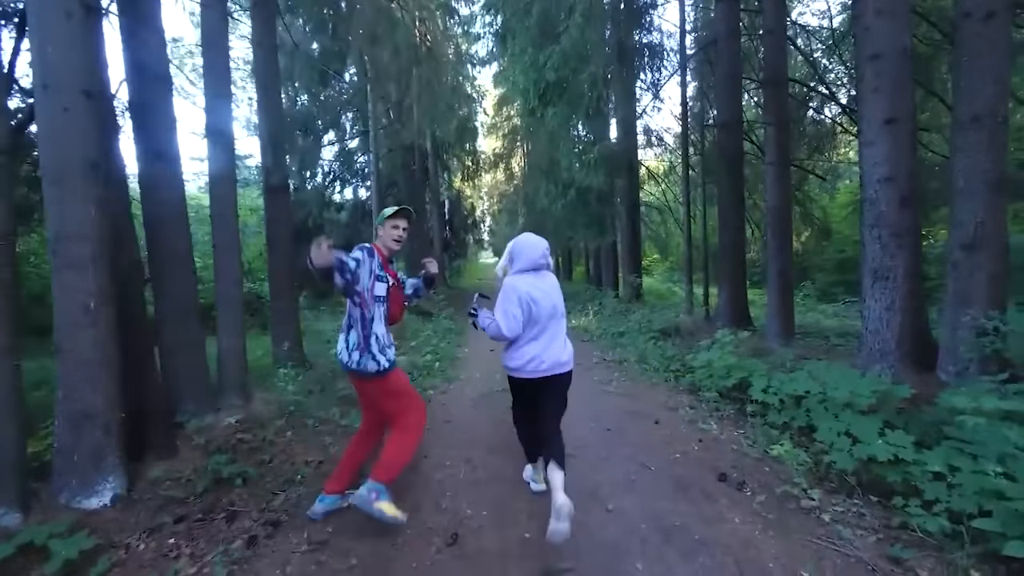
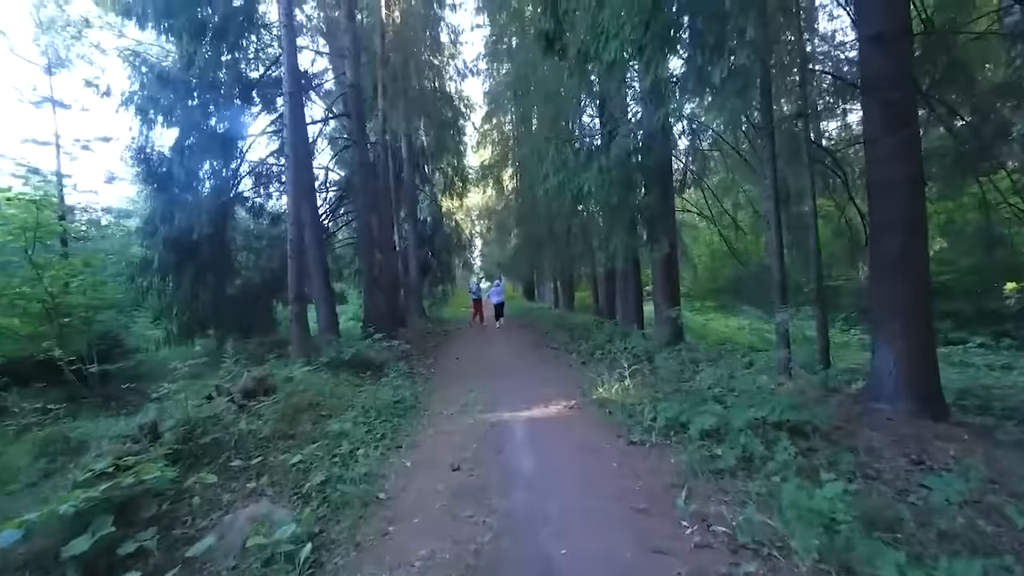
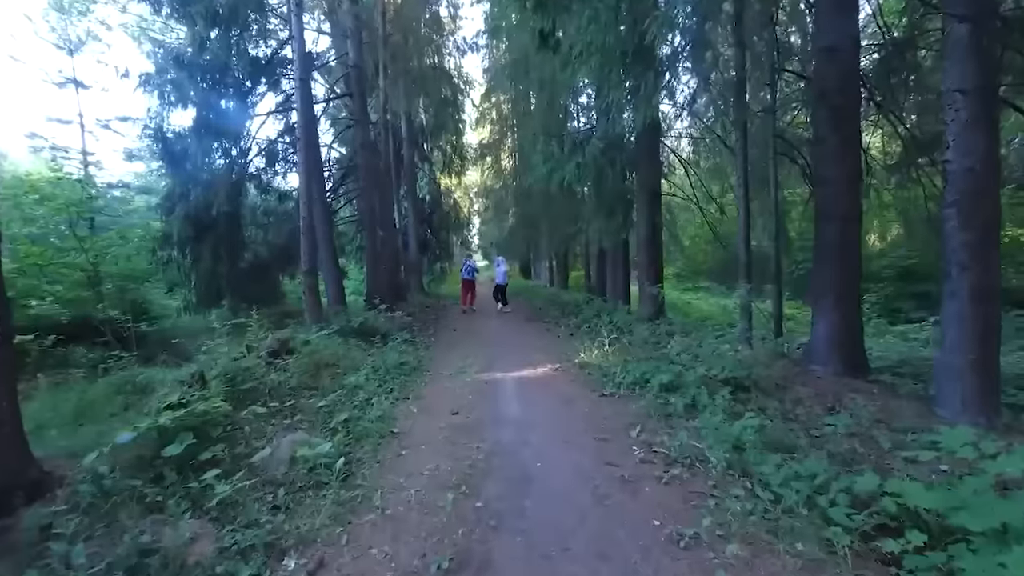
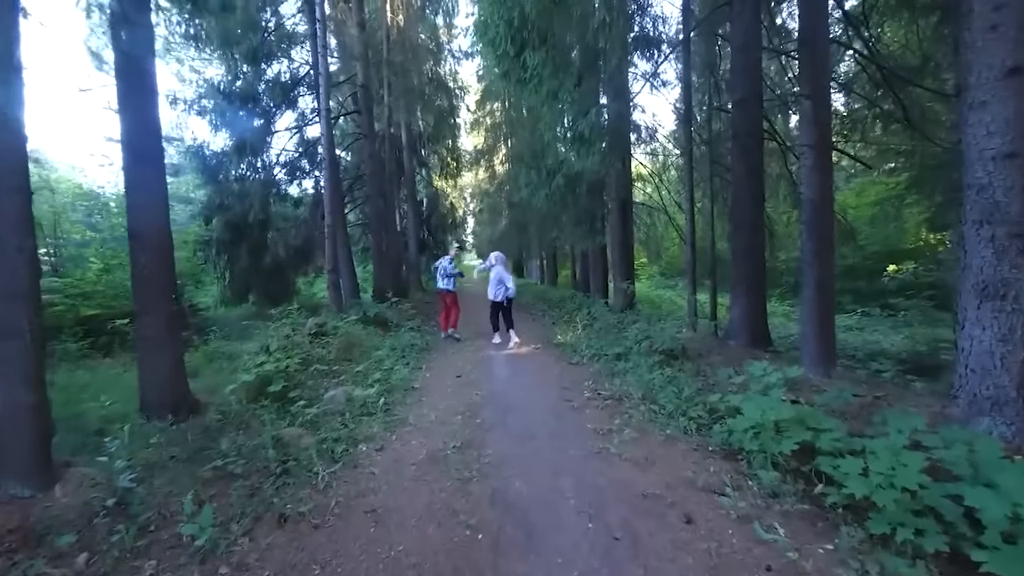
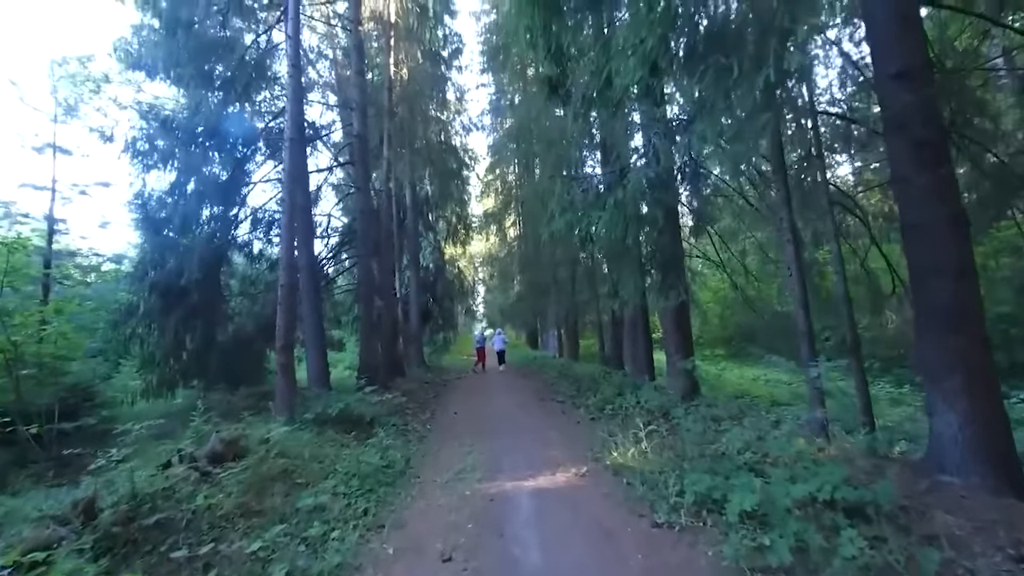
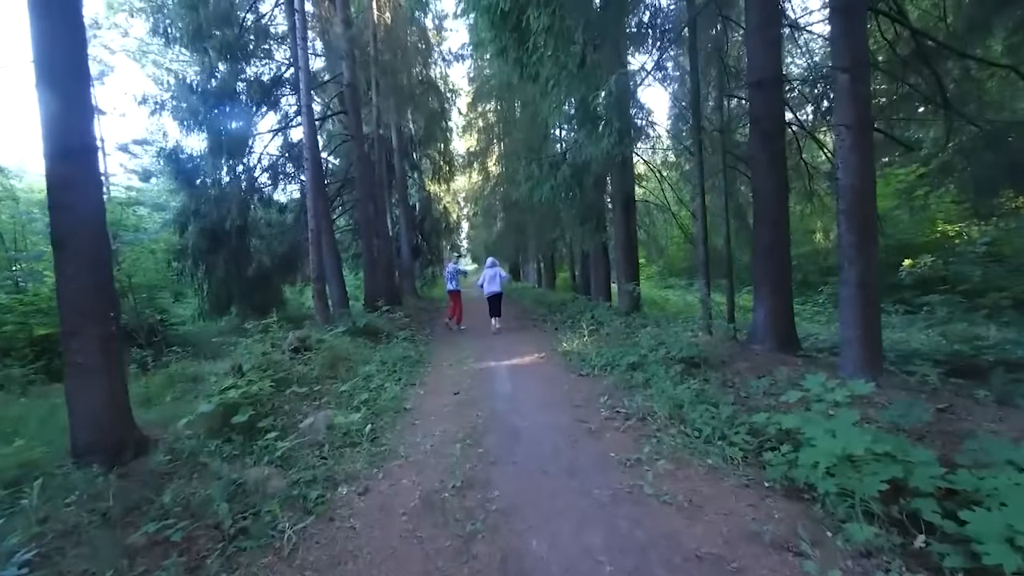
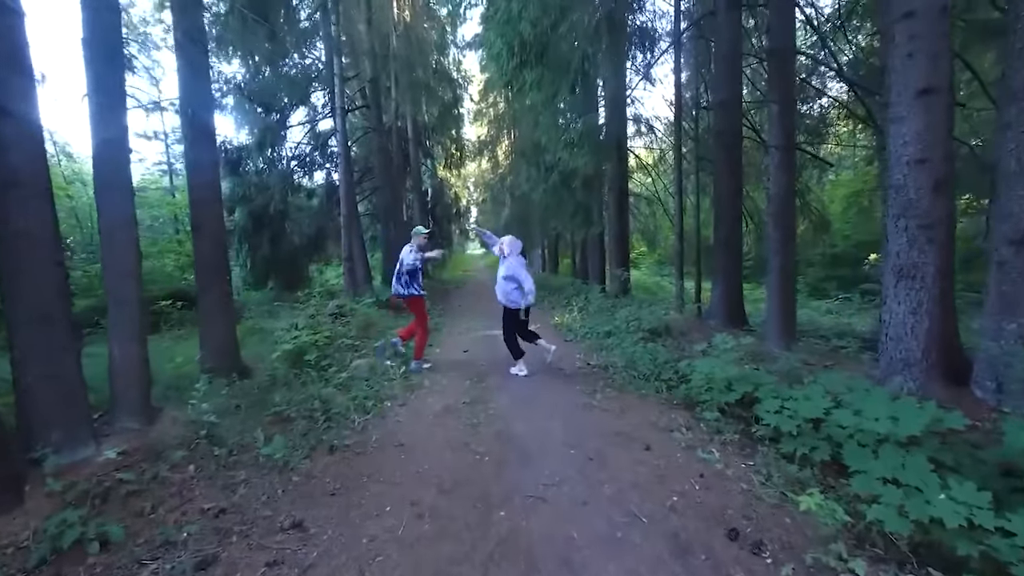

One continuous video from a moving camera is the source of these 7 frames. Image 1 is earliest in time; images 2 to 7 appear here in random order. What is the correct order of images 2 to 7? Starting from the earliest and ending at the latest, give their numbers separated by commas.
7, 4, 6, 3, 2, 5
